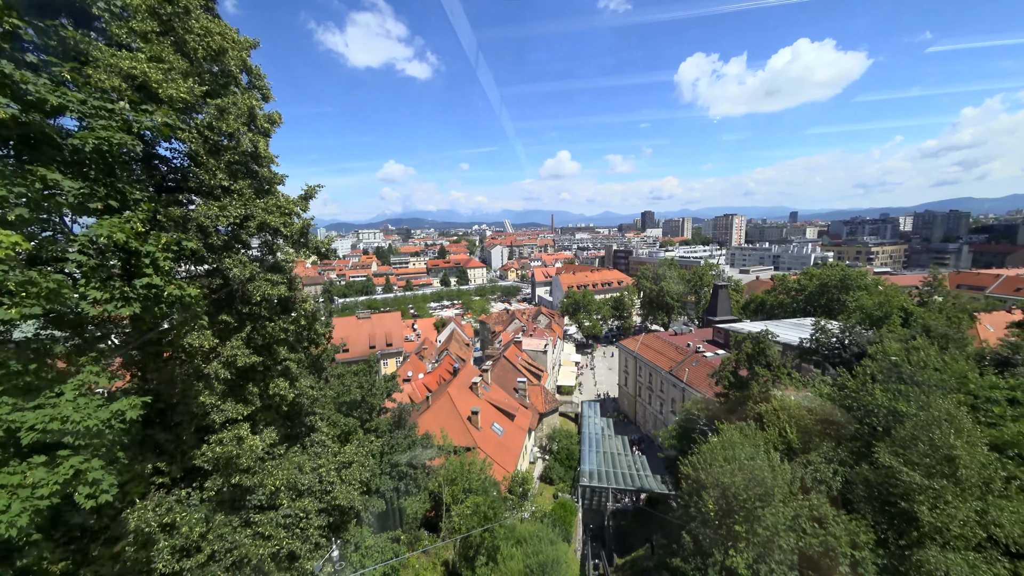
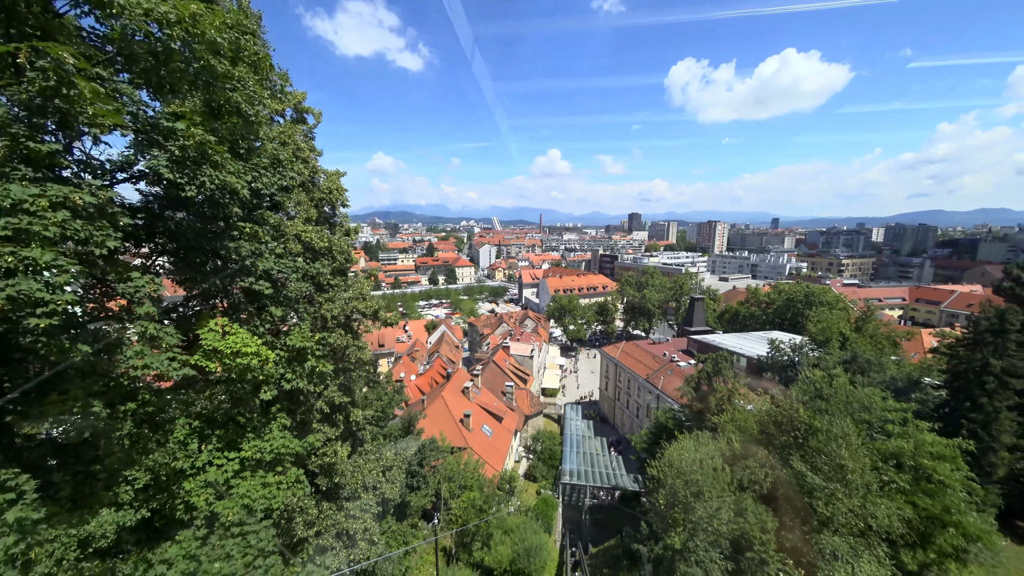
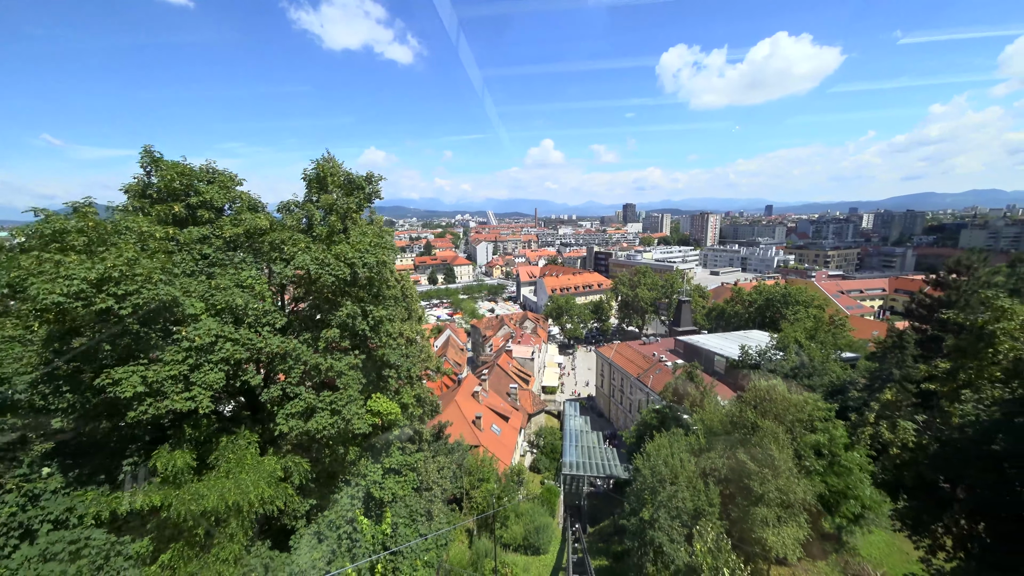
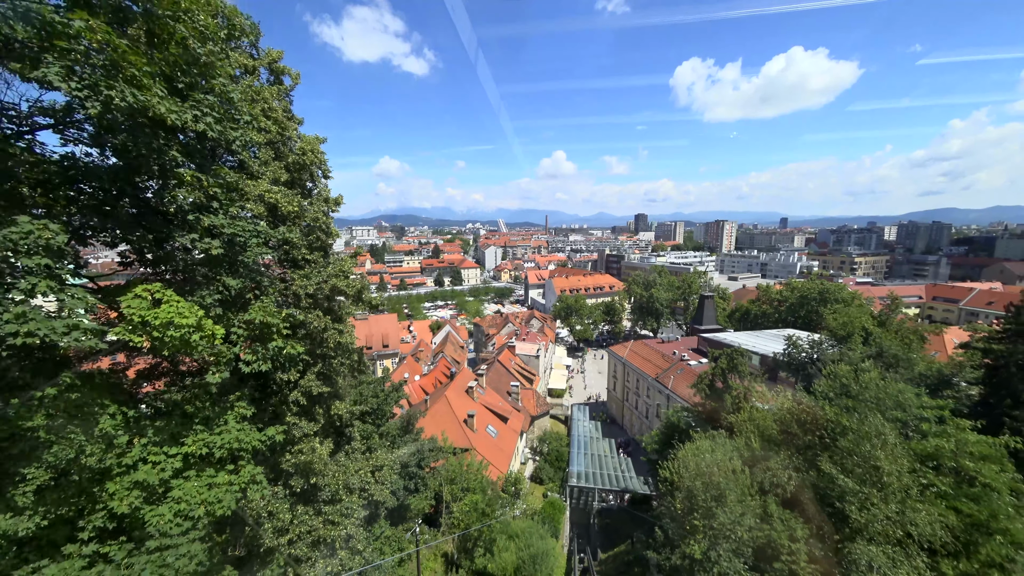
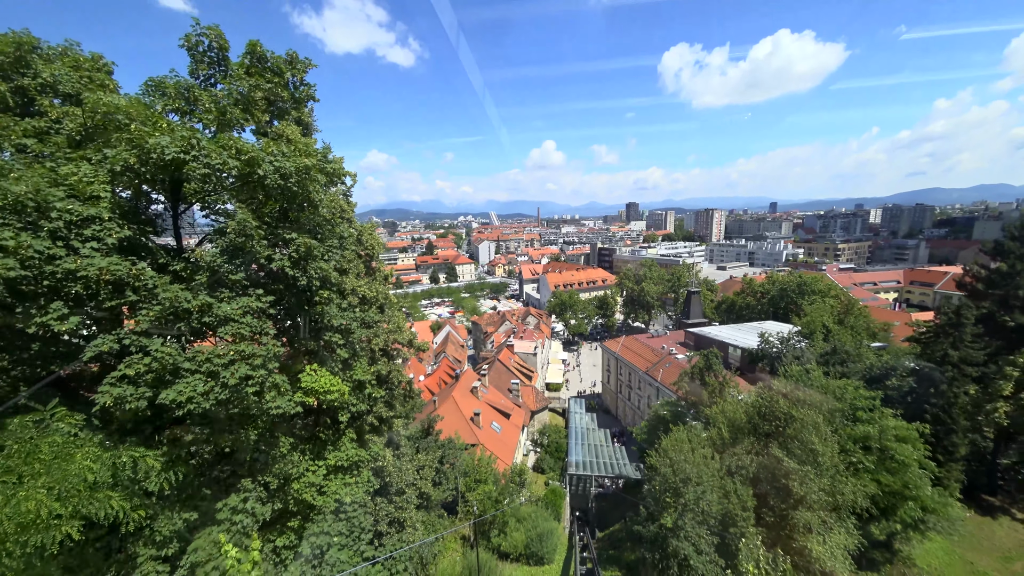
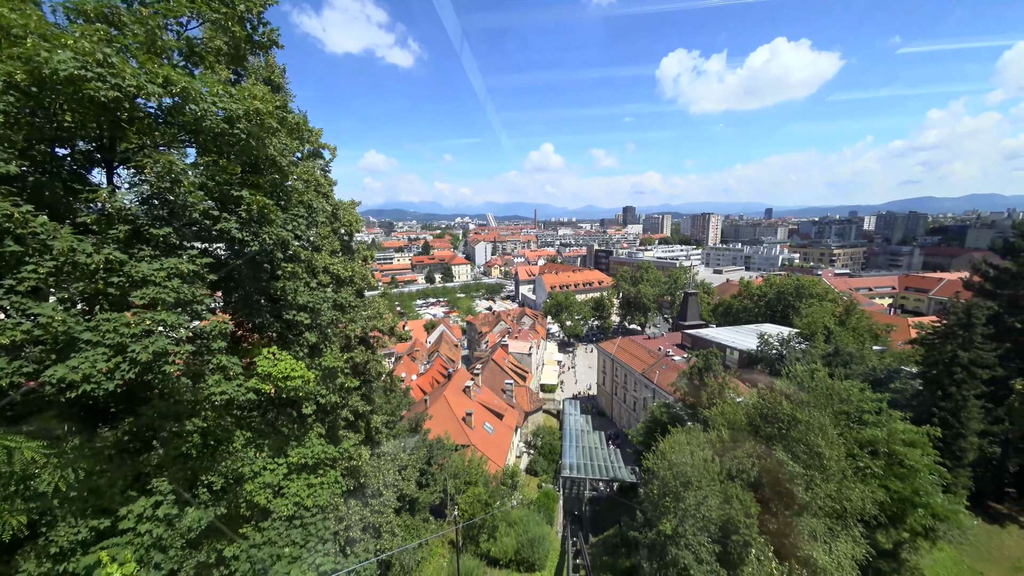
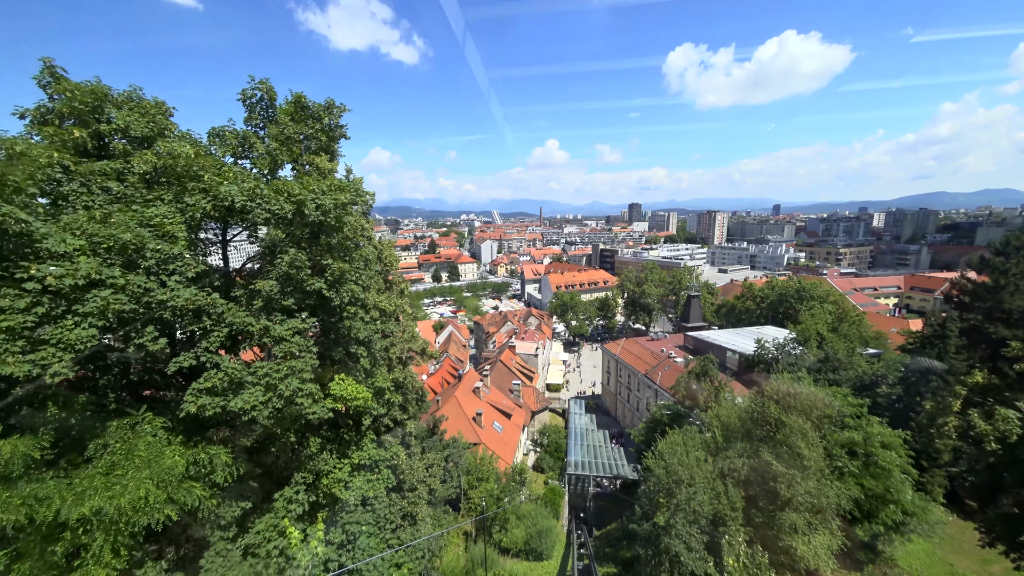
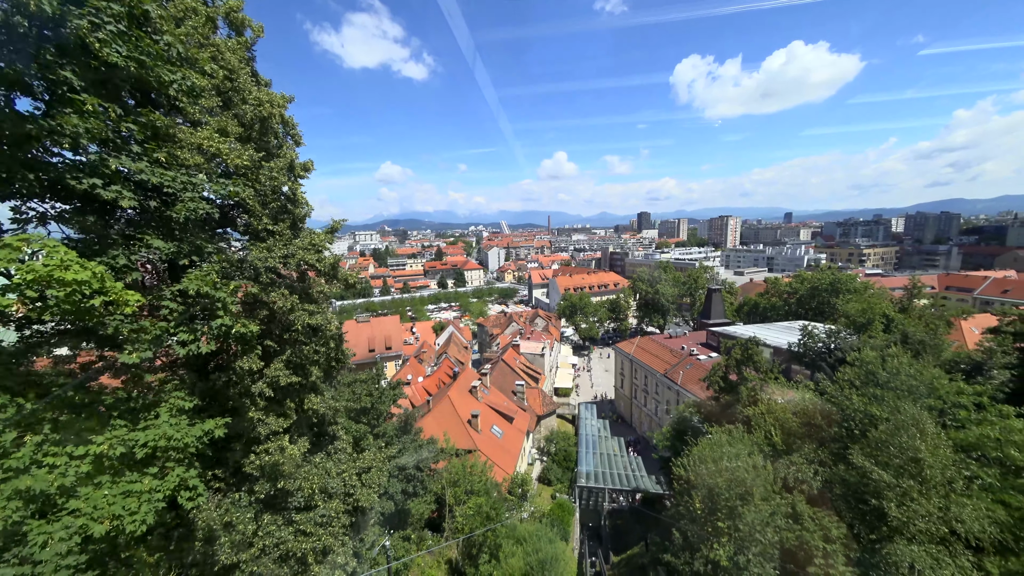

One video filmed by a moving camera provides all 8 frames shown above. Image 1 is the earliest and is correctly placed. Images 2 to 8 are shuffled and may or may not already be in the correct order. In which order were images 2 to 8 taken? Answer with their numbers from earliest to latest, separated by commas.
8, 4, 2, 6, 5, 7, 3
